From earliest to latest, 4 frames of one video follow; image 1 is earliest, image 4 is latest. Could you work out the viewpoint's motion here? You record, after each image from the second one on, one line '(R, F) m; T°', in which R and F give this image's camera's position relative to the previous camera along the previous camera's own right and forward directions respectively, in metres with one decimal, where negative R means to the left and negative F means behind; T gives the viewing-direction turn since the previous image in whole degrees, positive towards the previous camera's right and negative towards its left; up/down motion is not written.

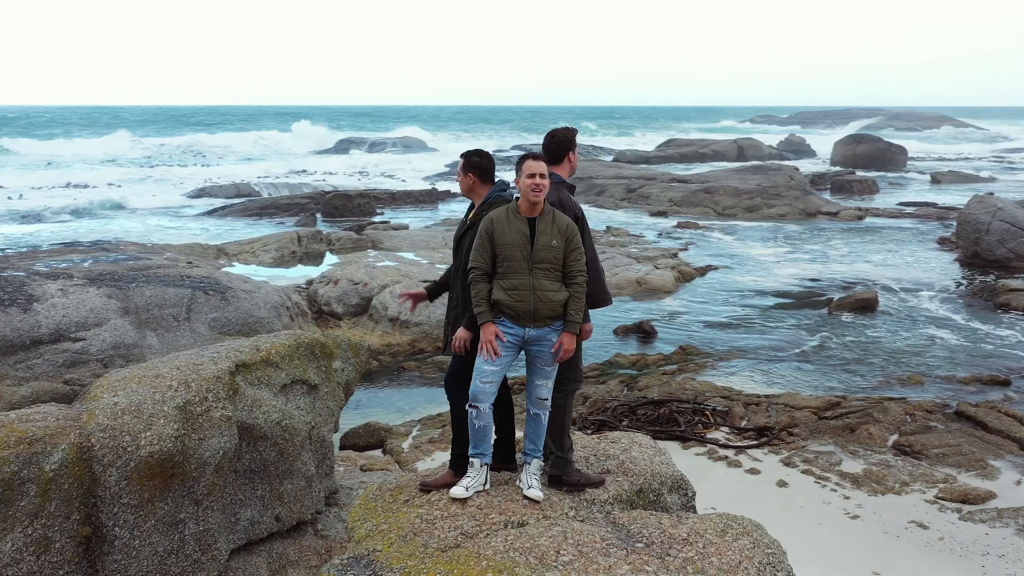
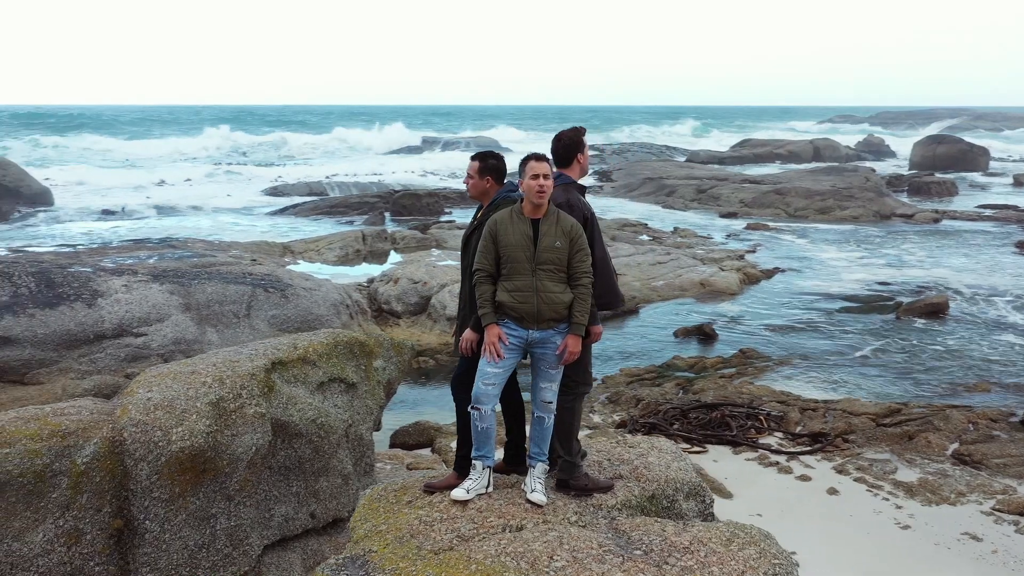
(+0.2, 0.0) m; -4°
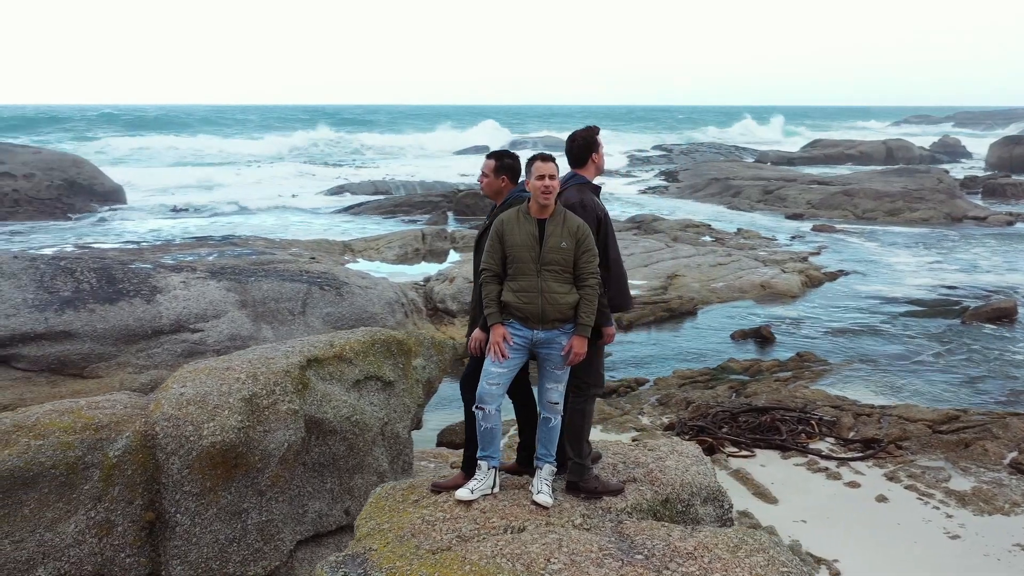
(+0.2, 0.0) m; -3°
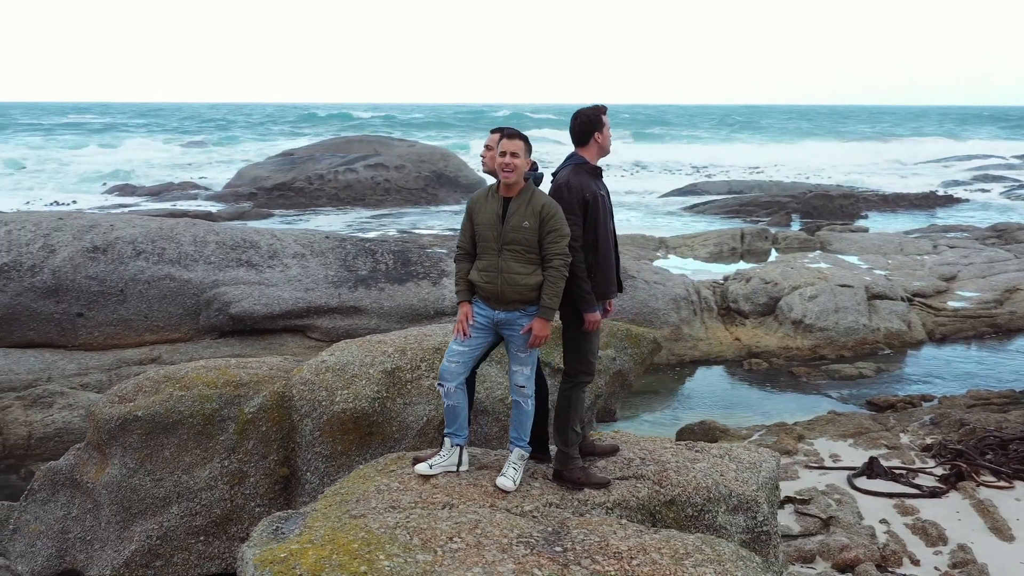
(+1.1, +0.2) m; -19°
